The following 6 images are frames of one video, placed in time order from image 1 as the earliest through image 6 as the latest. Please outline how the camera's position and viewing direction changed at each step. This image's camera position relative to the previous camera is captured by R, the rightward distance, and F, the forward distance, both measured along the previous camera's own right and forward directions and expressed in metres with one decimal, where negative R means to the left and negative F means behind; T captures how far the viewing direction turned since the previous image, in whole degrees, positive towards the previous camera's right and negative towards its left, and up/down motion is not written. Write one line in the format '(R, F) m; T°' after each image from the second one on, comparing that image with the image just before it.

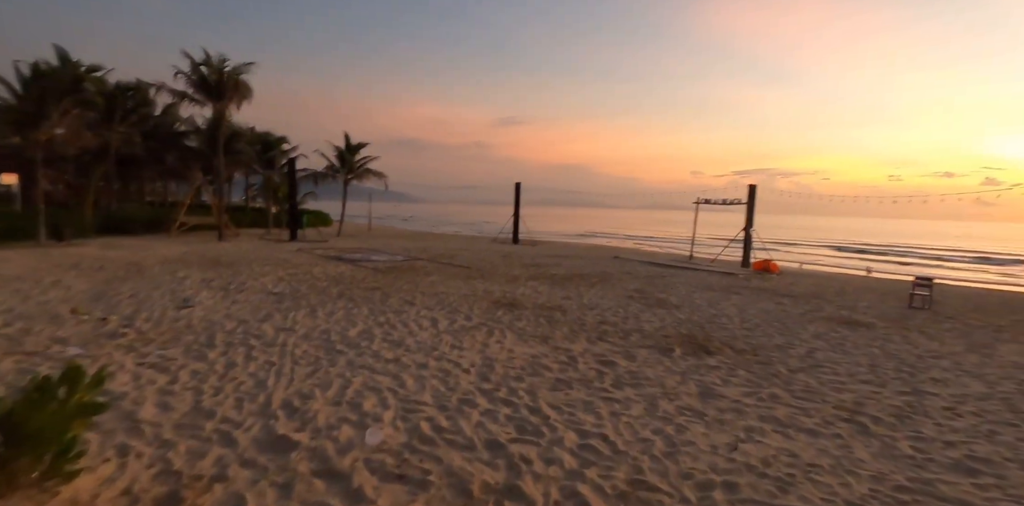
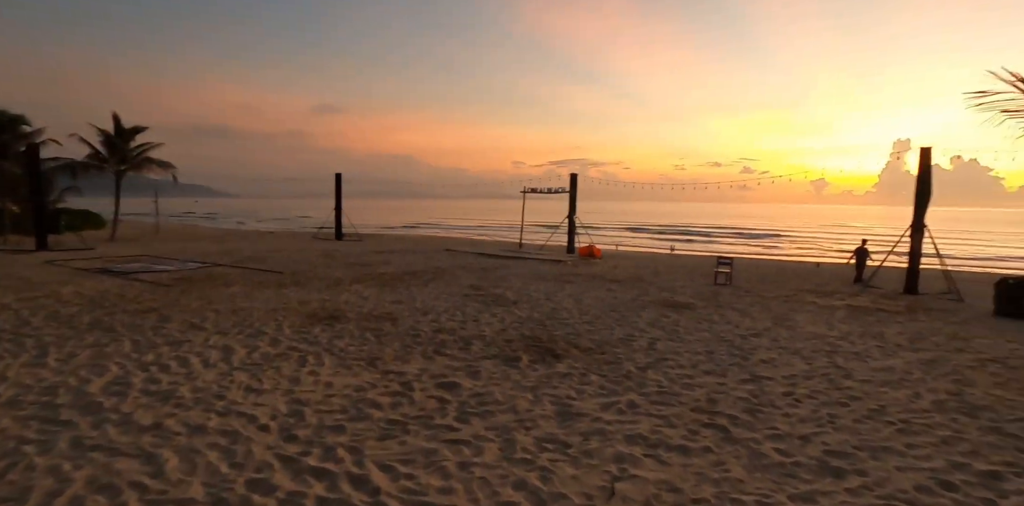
(+0.1, +1.0) m; +17°
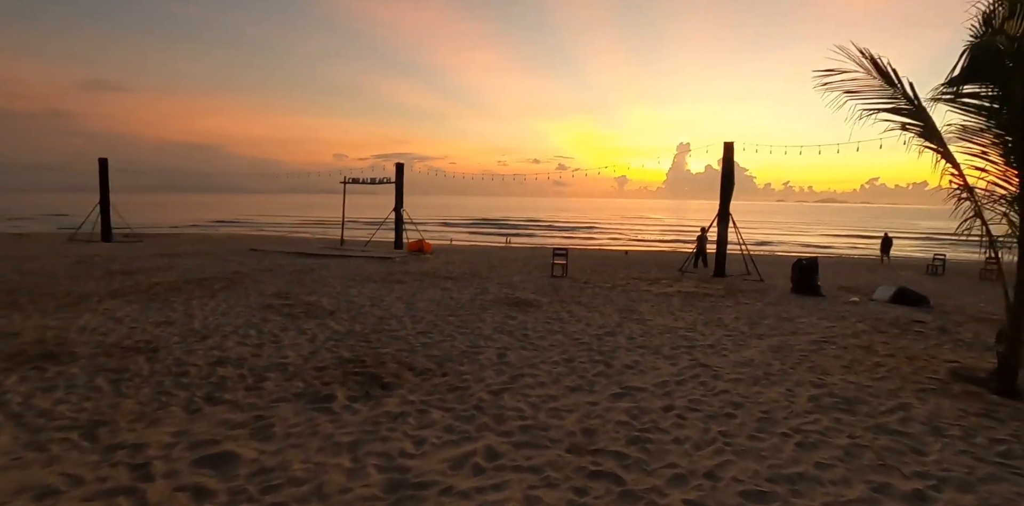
(+0.1, +1.5) m; +17°
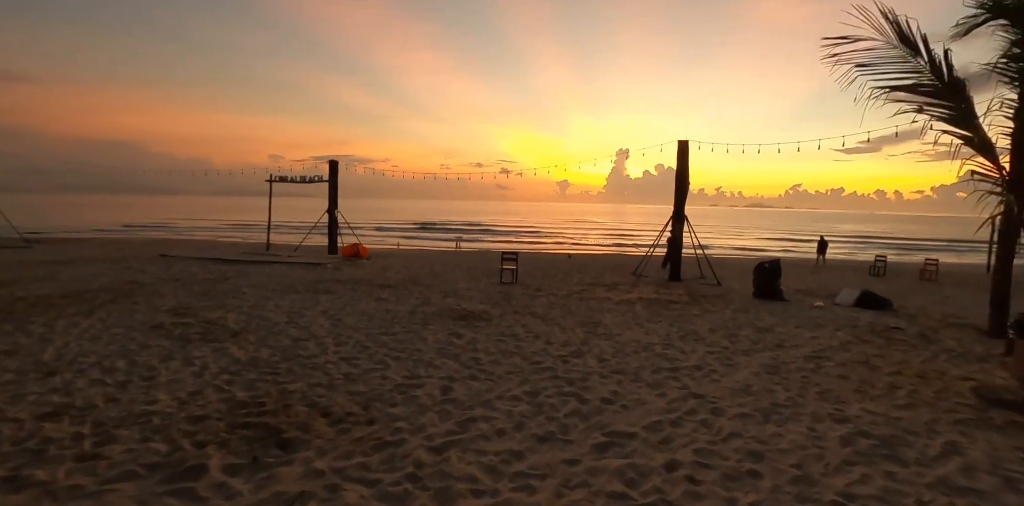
(0.0, +1.3) m; +6°
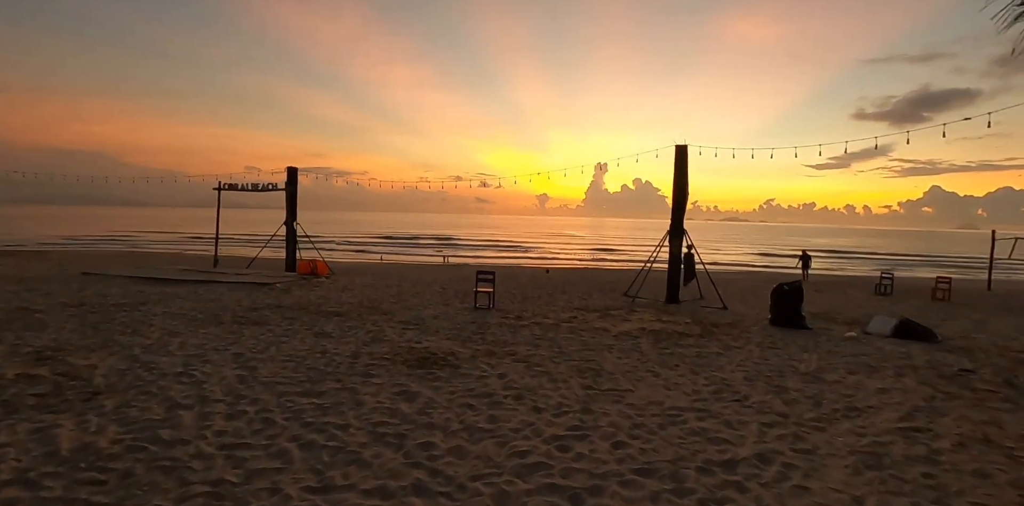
(+0.1, +1.9) m; +2°
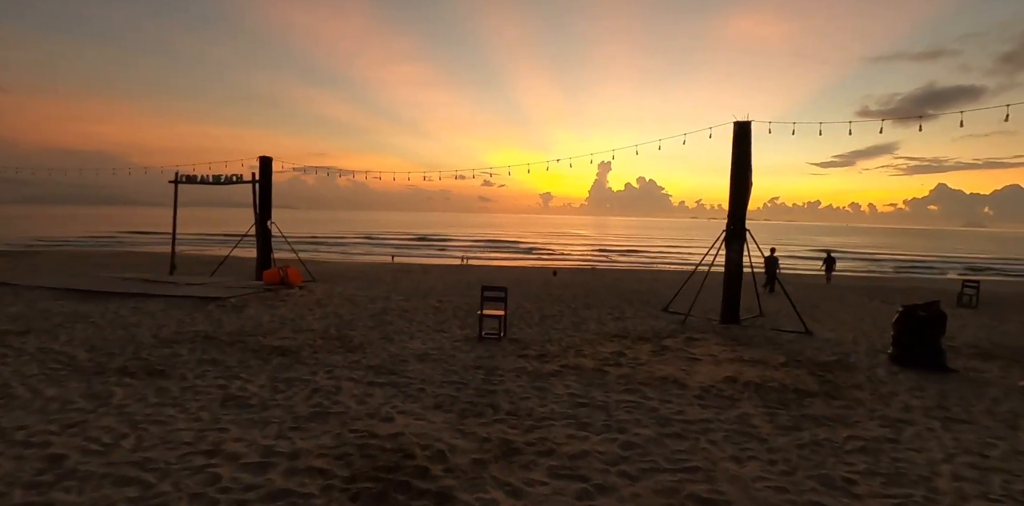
(-0.2, +3.0) m; 0°
